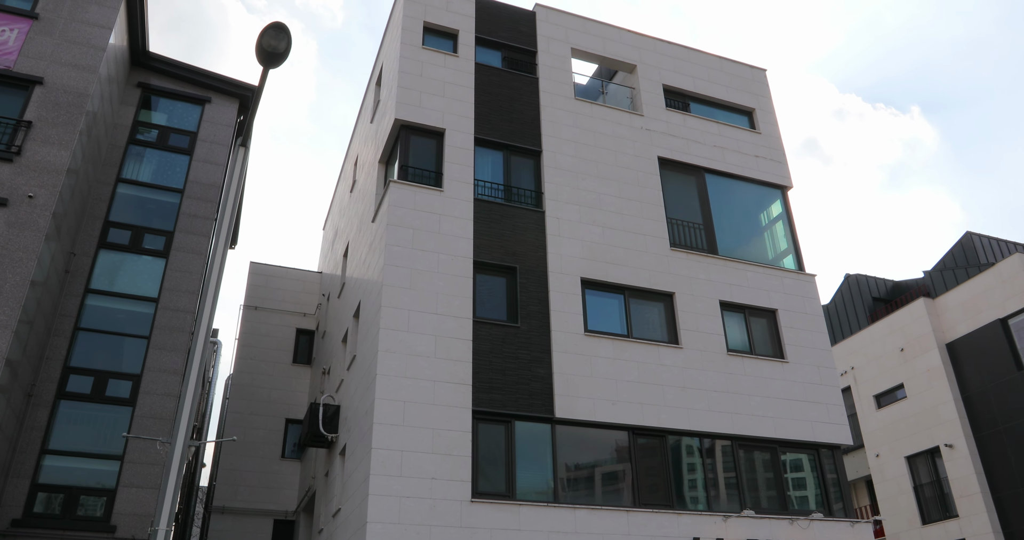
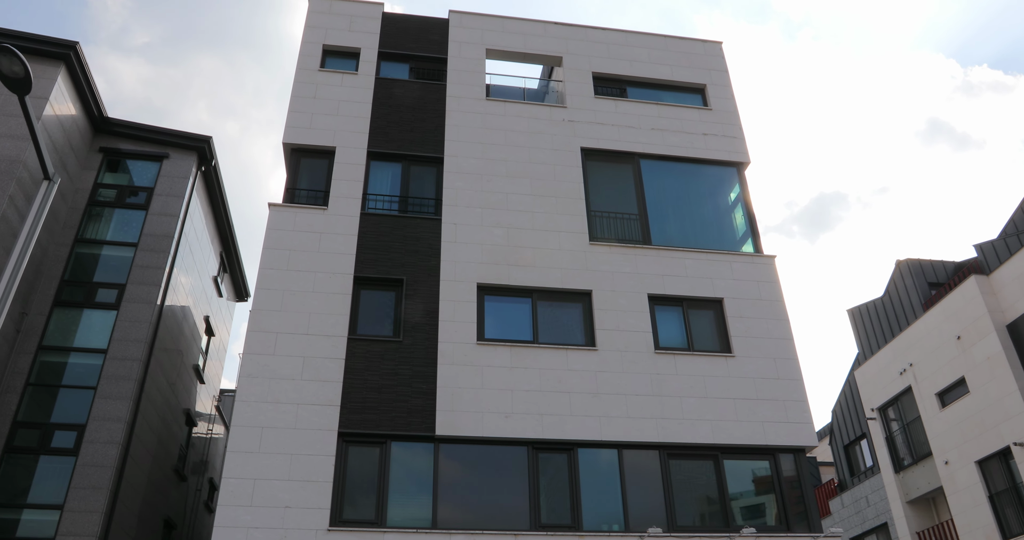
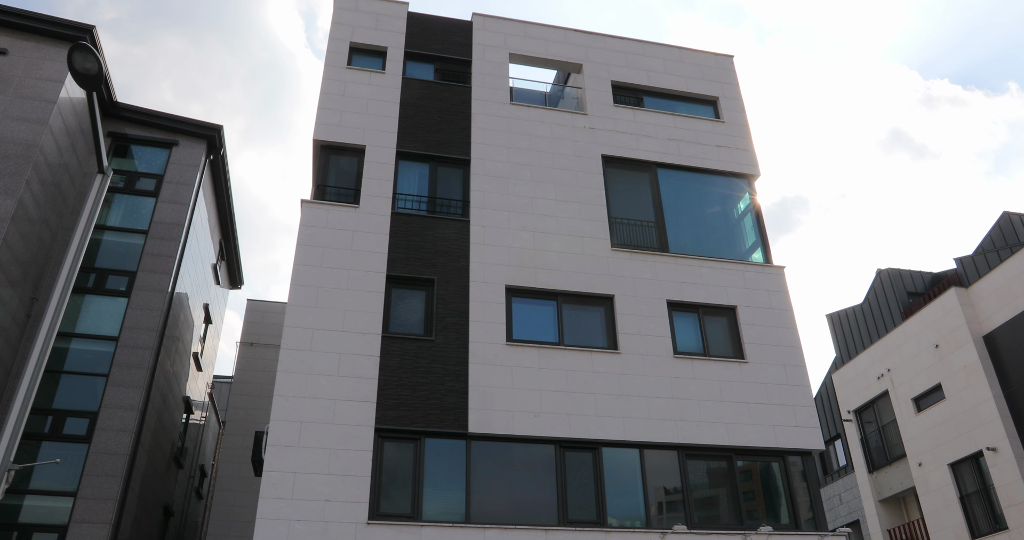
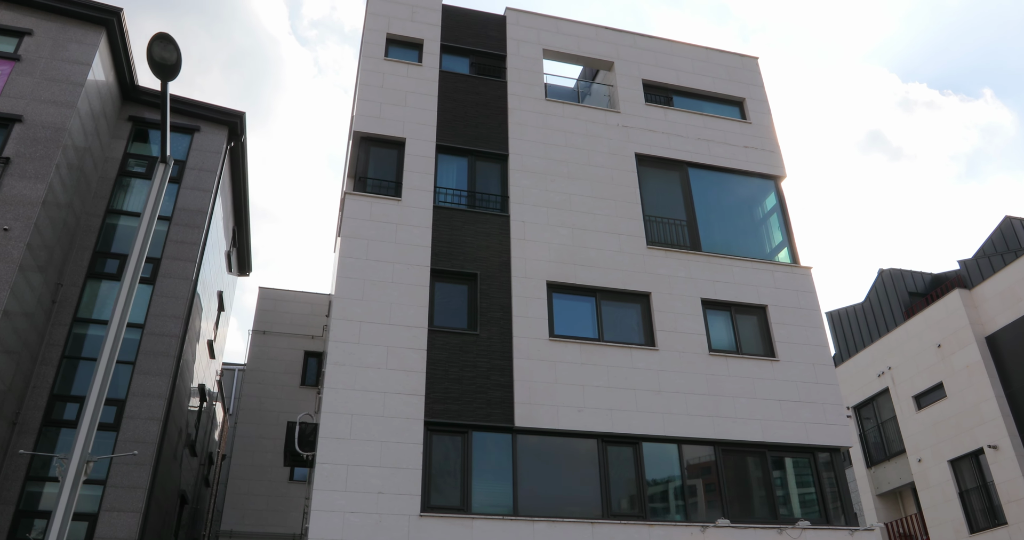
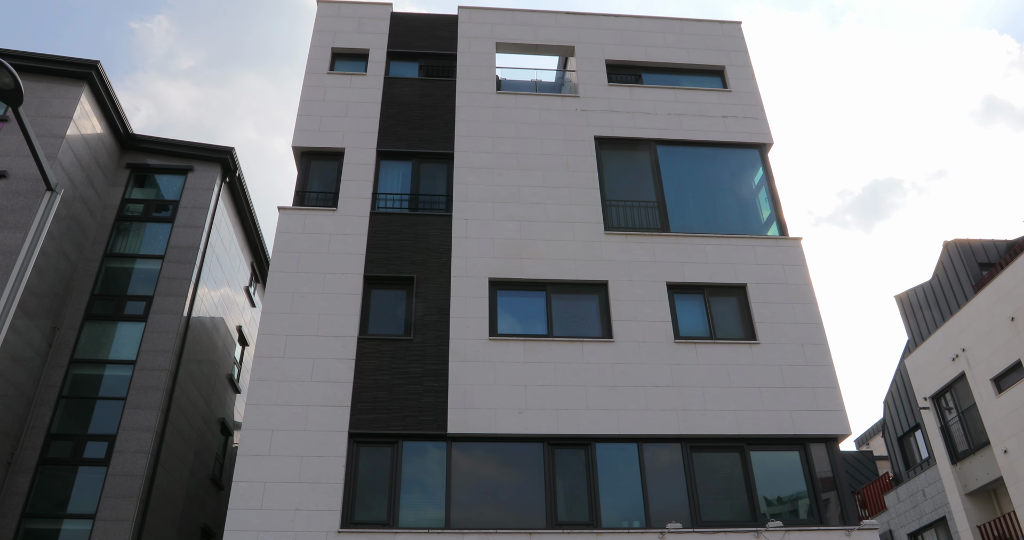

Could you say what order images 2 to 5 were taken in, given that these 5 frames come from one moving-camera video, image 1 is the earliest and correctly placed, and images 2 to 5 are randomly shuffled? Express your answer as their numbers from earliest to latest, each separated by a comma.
4, 3, 2, 5
